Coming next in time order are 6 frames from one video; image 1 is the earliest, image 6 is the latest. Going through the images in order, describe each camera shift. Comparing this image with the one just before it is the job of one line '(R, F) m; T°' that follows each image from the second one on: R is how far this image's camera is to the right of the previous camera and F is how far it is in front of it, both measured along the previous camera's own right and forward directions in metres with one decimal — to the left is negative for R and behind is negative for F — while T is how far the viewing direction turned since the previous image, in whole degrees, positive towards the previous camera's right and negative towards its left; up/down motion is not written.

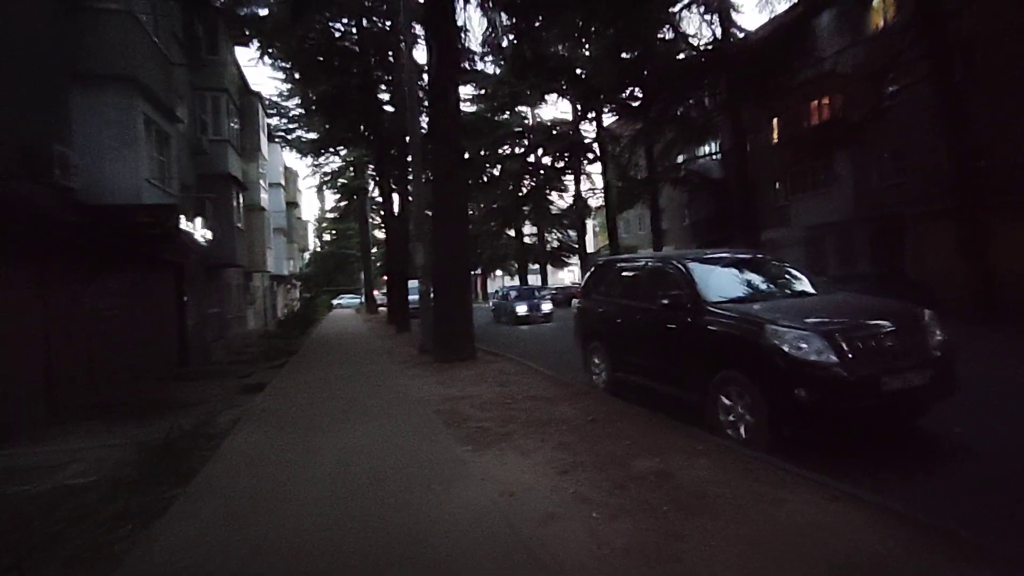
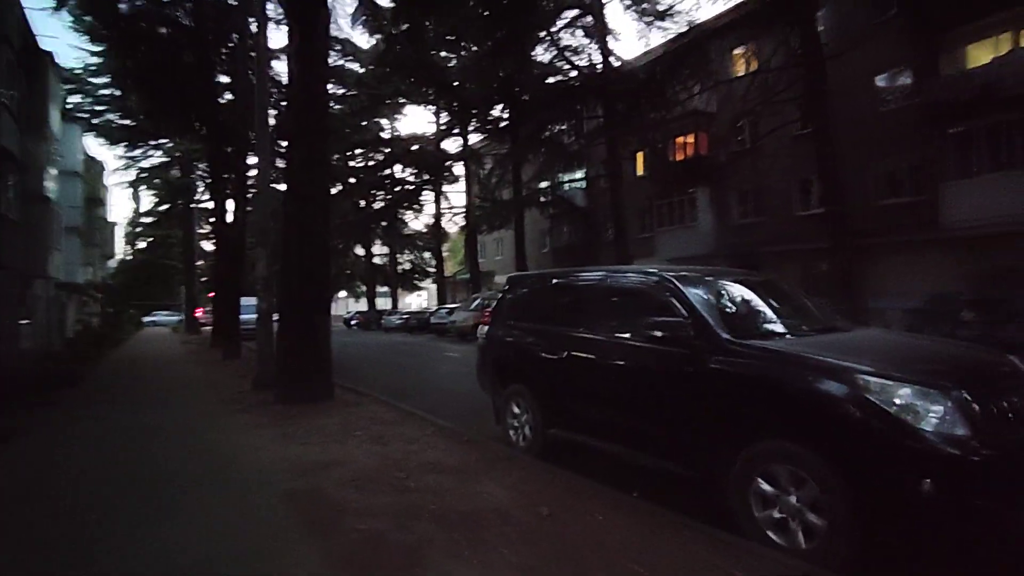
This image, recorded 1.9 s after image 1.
(-0.5, +2.2) m; +15°
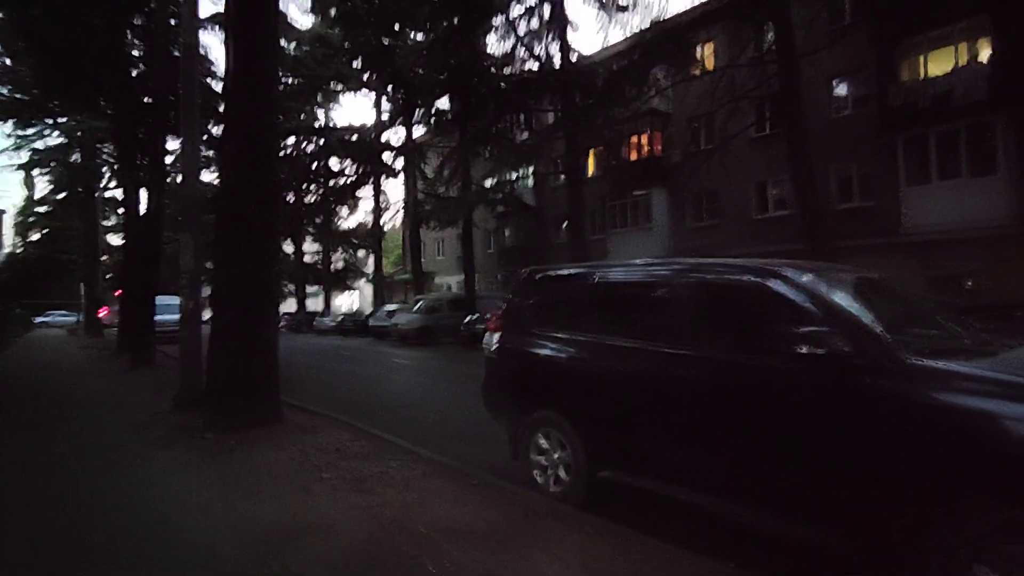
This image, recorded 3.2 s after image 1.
(-0.7, +1.4) m; +7°
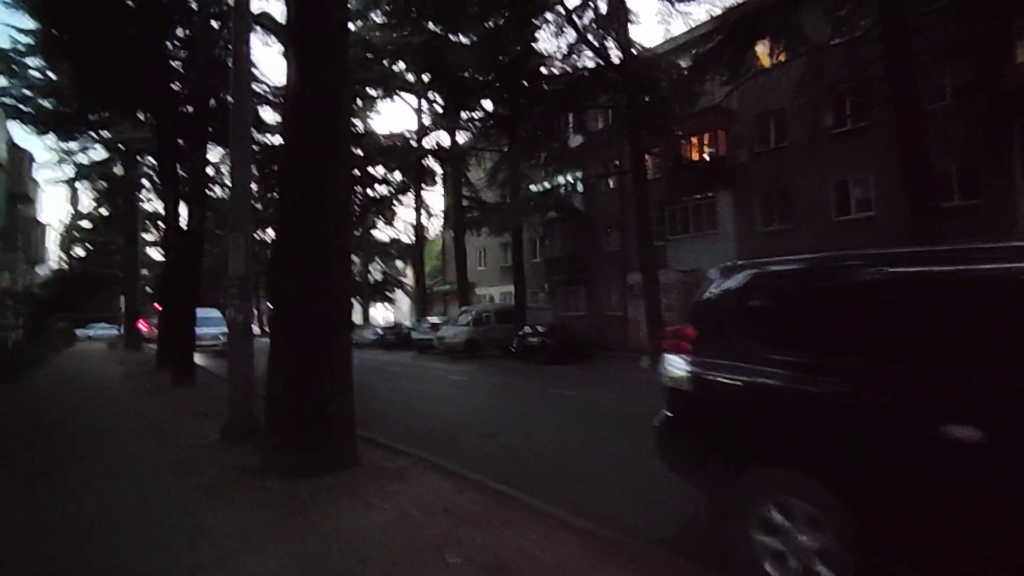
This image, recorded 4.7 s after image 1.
(-0.9, +1.4) m; -3°
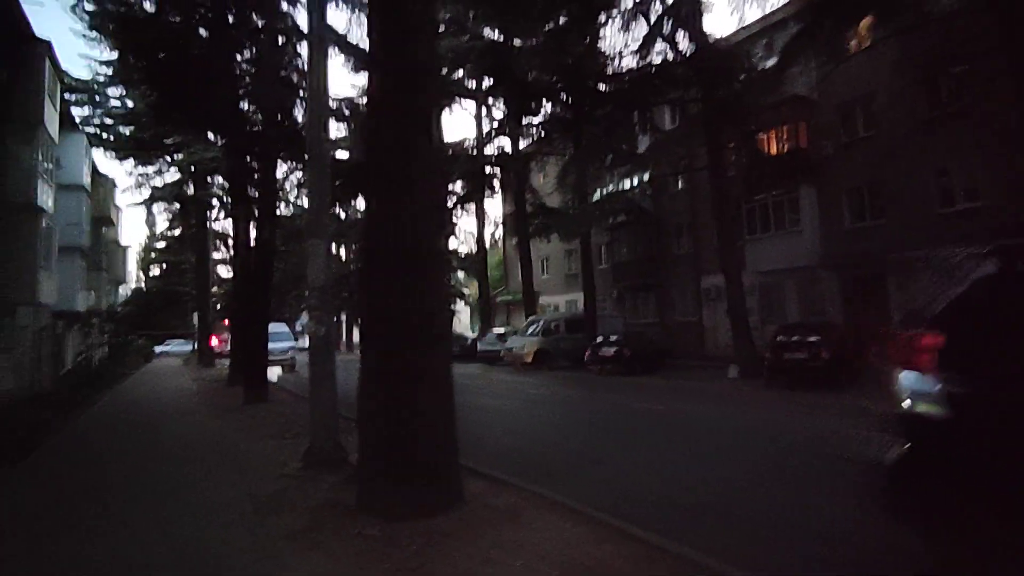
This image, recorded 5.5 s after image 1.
(-0.5, +0.8) m; -5°
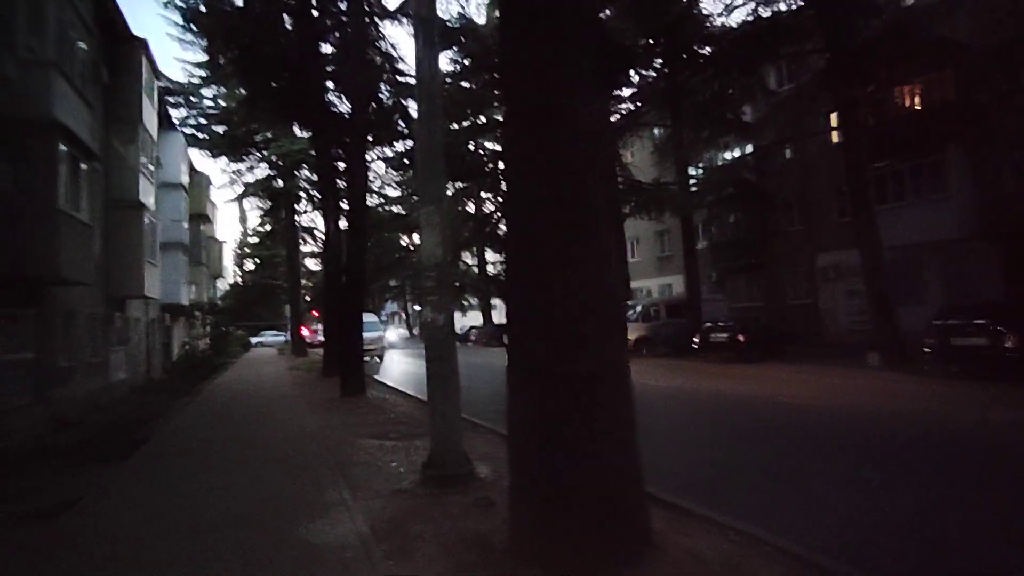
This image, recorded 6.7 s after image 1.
(-0.7, +1.1) m; -7°
